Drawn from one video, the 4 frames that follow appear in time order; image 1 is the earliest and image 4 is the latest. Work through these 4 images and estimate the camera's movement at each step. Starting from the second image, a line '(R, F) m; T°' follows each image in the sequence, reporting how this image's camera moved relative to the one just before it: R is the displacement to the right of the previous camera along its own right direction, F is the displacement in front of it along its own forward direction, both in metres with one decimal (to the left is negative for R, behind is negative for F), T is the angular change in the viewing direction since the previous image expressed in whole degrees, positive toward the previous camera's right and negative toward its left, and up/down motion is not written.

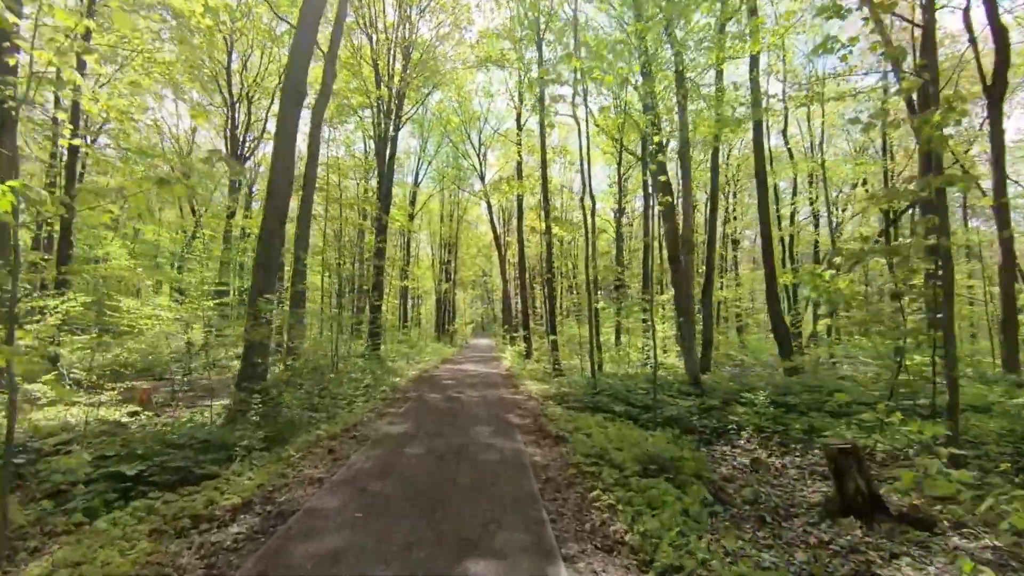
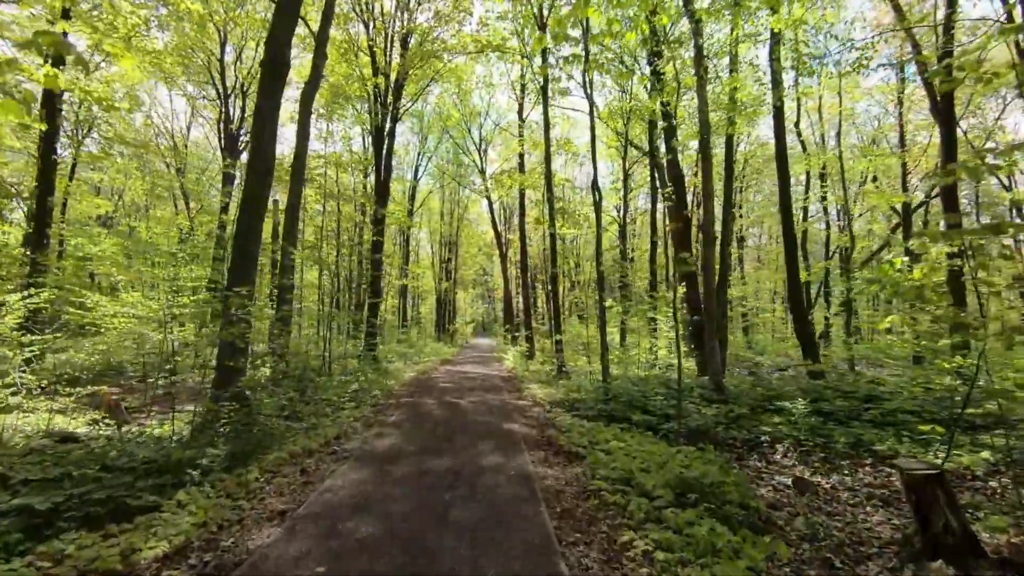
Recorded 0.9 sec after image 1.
(0.0, +0.8) m; 0°
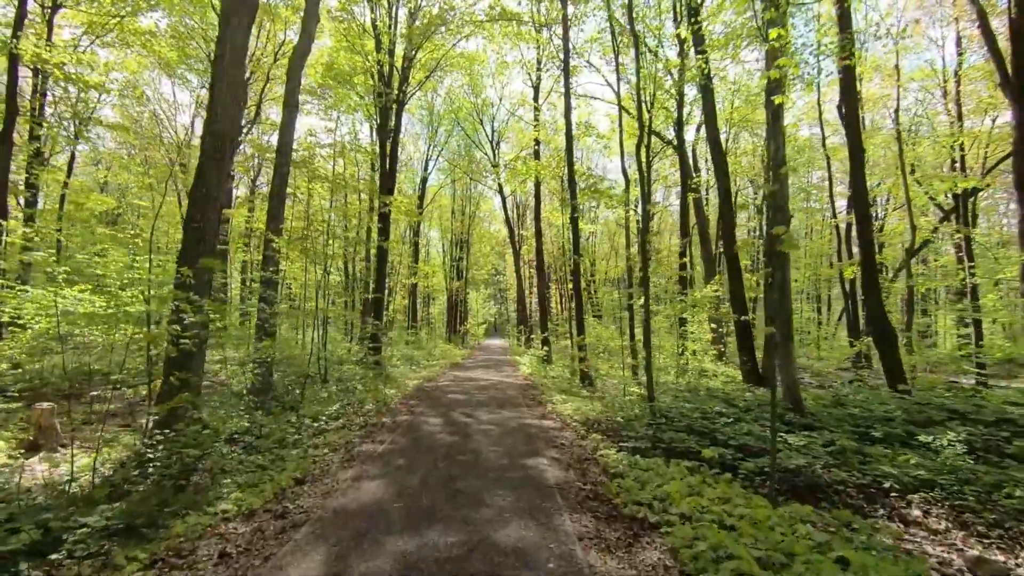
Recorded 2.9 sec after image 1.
(-0.1, +1.6) m; -1°
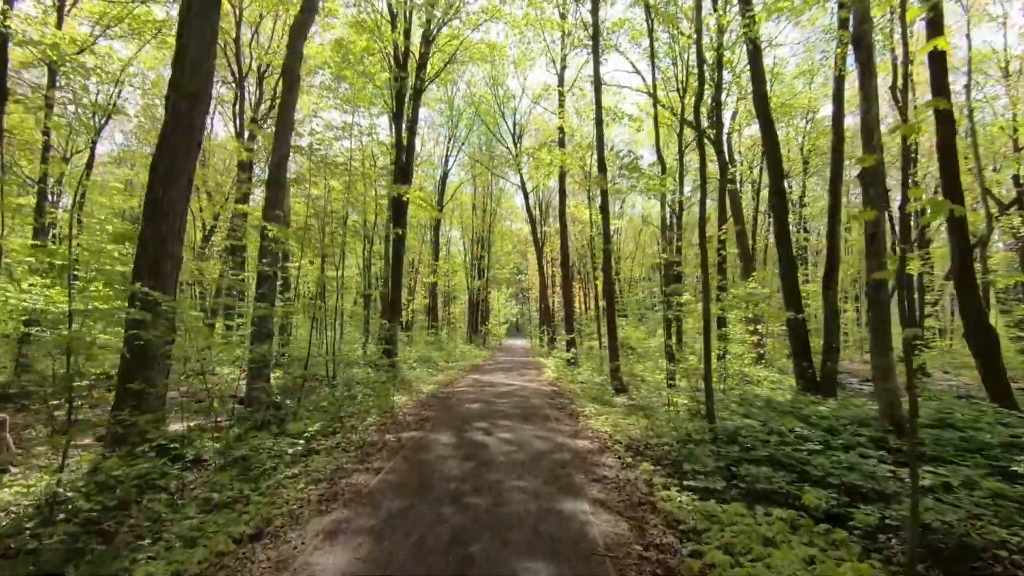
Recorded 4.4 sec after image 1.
(-0.1, +1.2) m; -2°
